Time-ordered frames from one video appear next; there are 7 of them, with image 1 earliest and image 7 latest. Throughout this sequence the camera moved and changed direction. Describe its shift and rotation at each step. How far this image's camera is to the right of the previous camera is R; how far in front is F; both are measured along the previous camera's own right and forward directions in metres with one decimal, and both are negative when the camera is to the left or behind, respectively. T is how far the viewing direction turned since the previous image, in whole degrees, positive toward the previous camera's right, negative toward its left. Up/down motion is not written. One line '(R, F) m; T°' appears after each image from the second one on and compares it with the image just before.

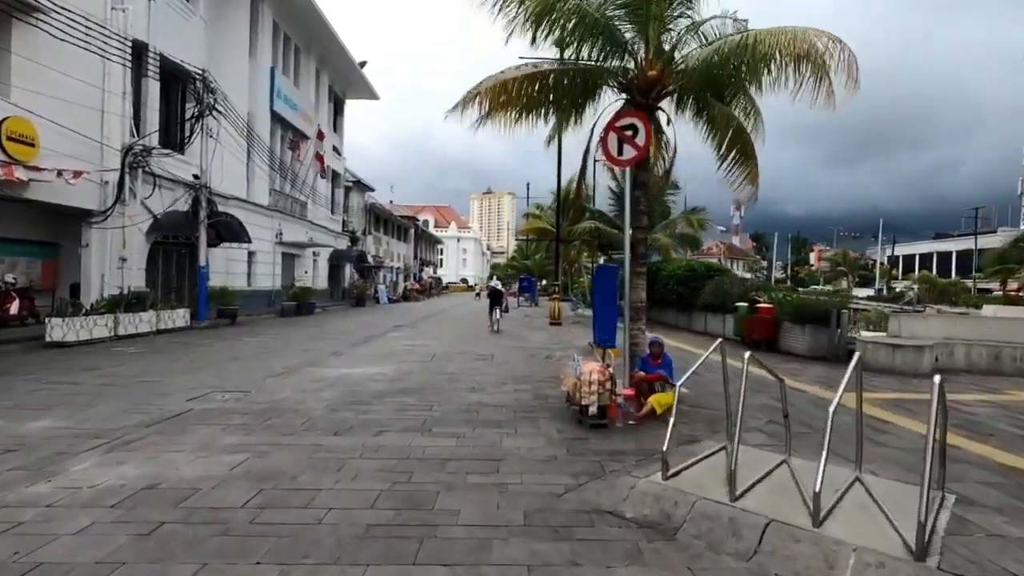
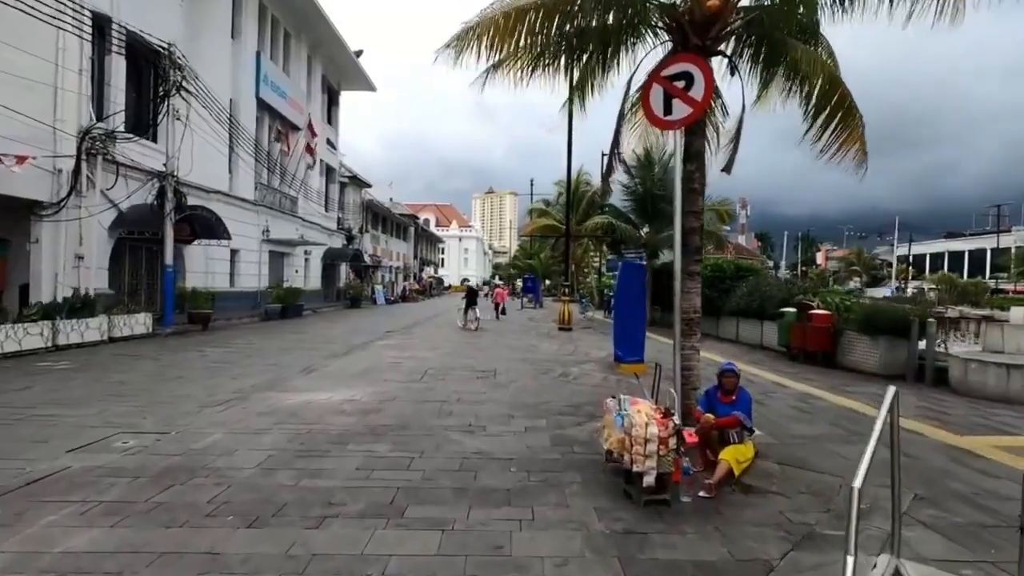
(-0.1, +2.6) m; 0°
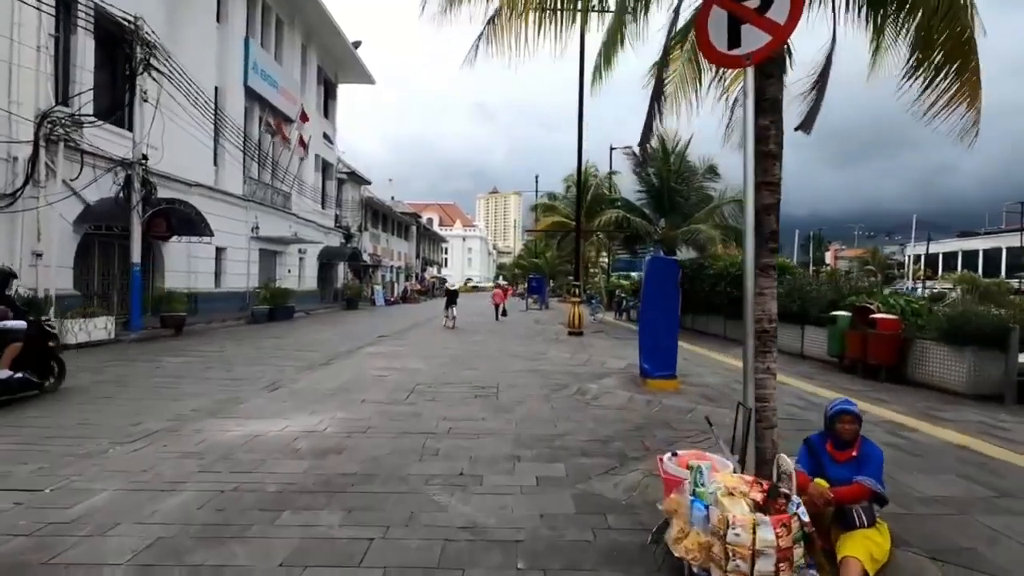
(0.0, +2.1) m; 0°
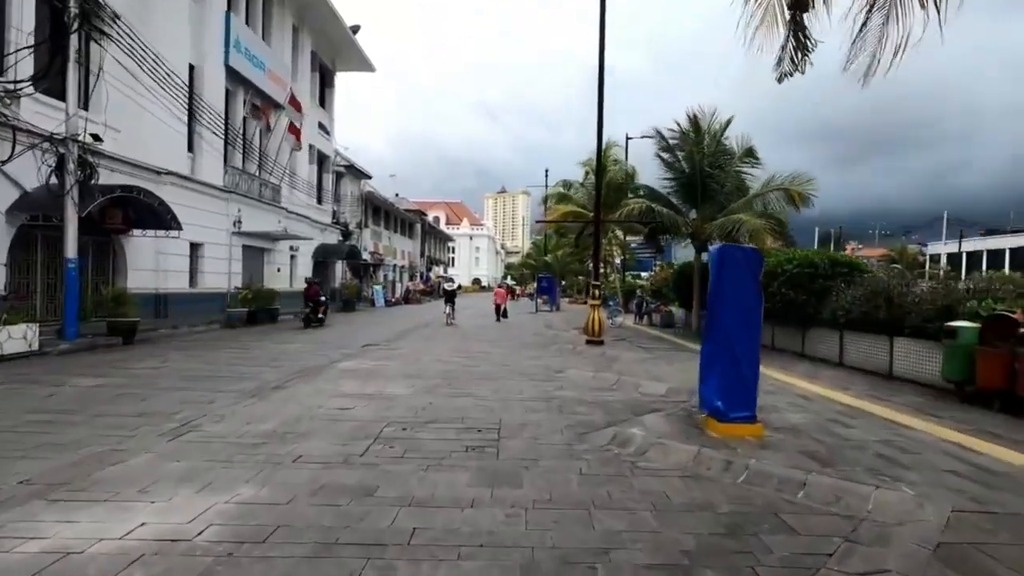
(0.0, +3.2) m; -1°
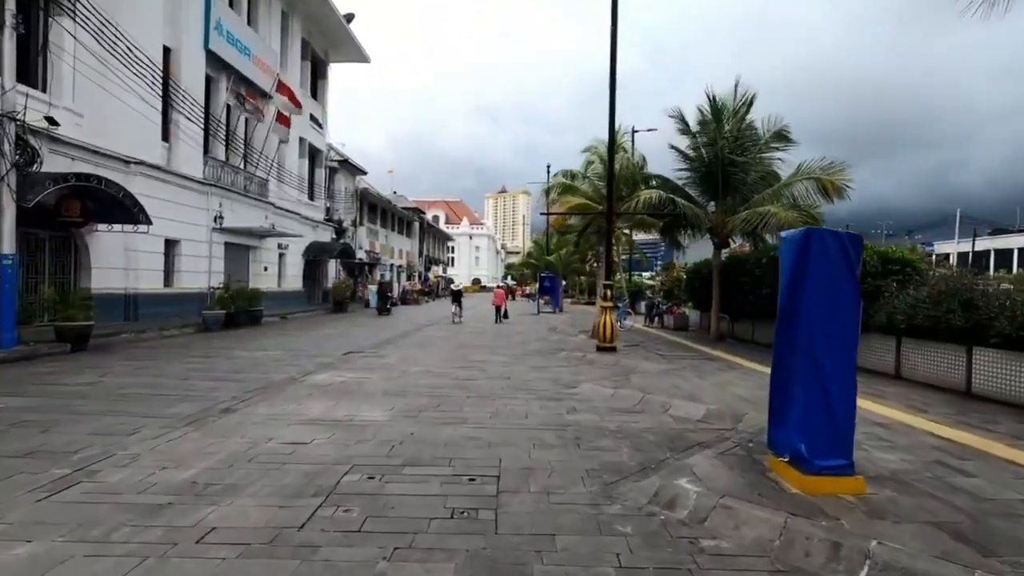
(0.0, +2.0) m; 0°
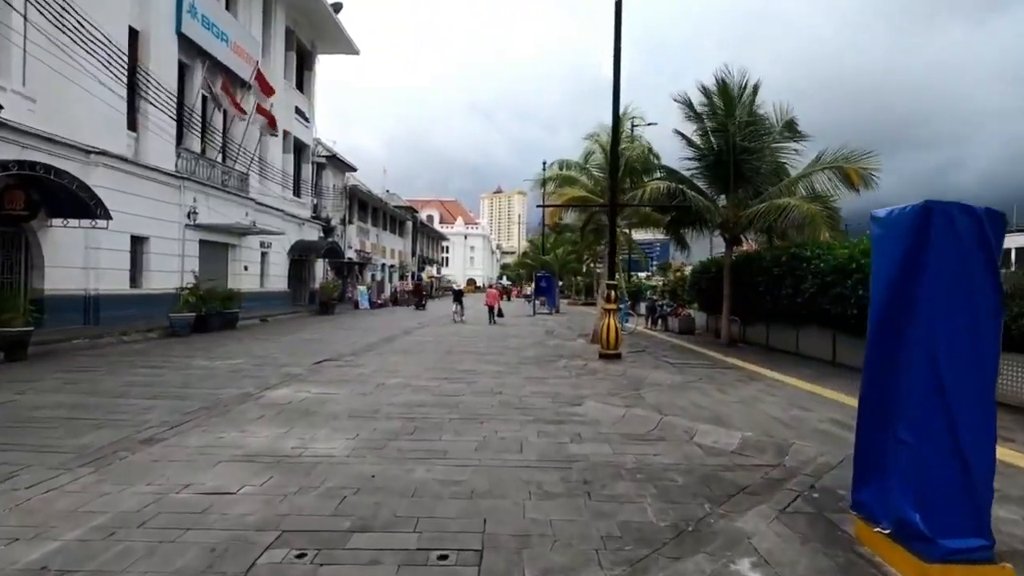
(+0.1, +1.7) m; 0°
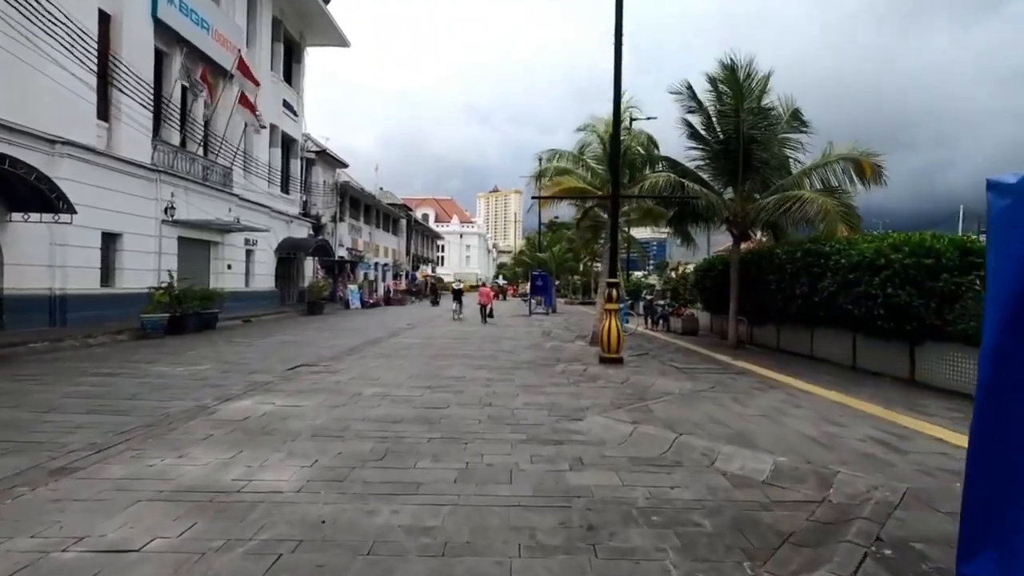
(+0.1, +1.2) m; 0°
